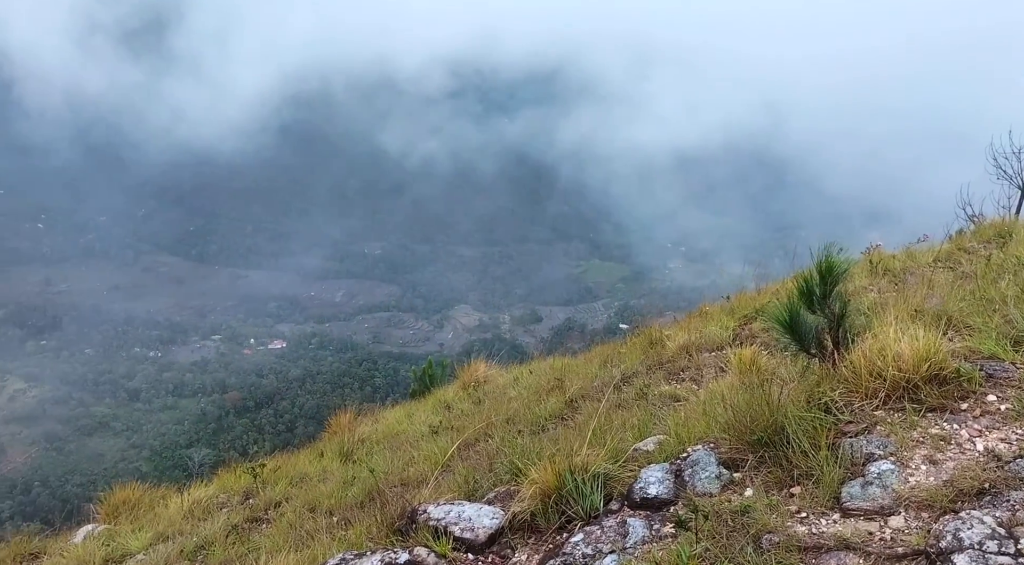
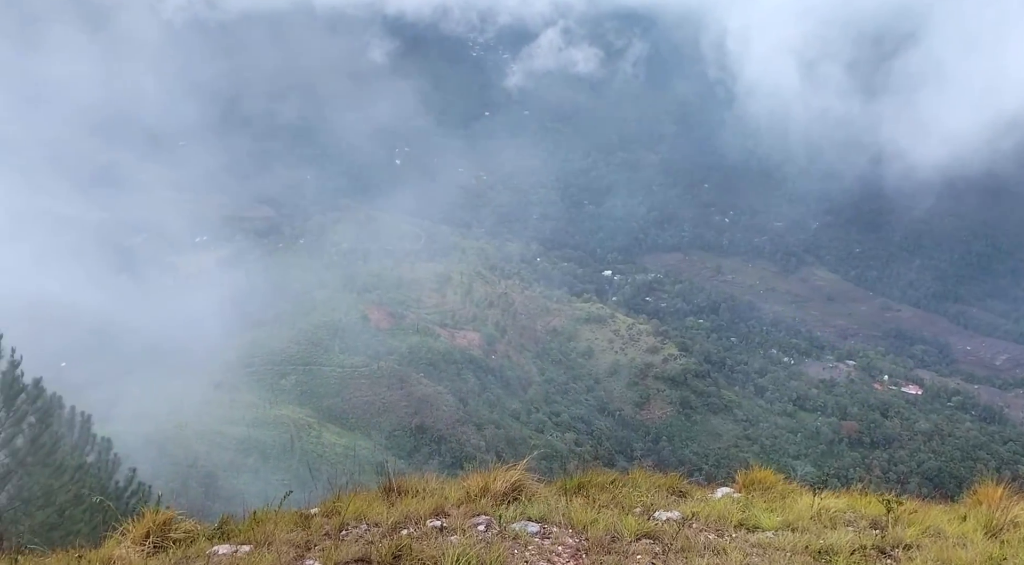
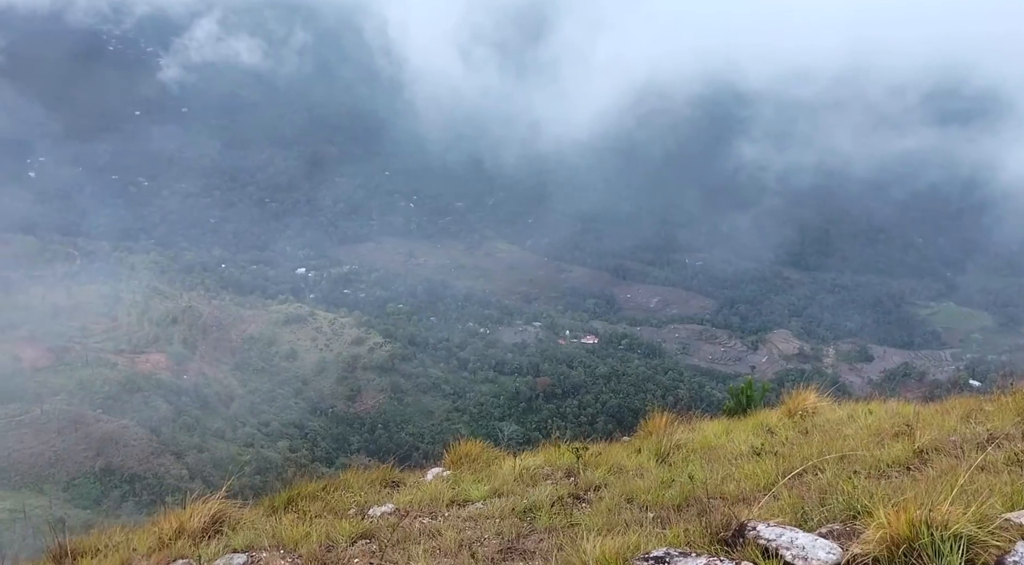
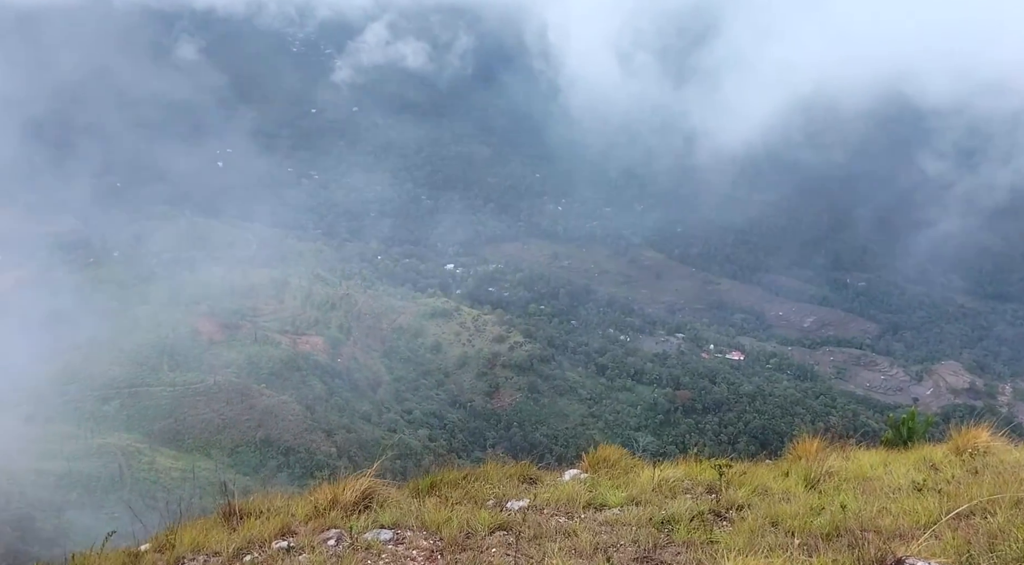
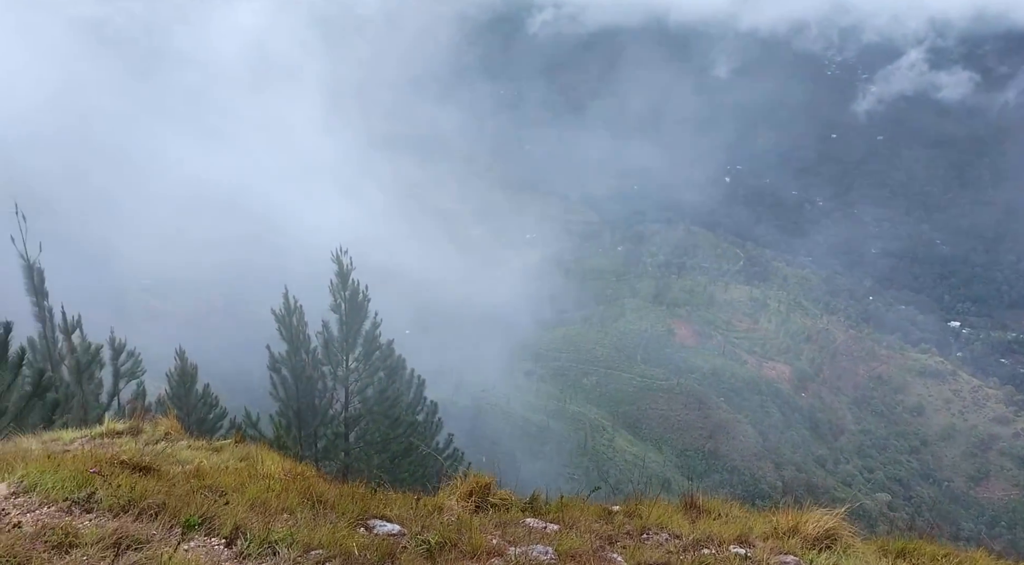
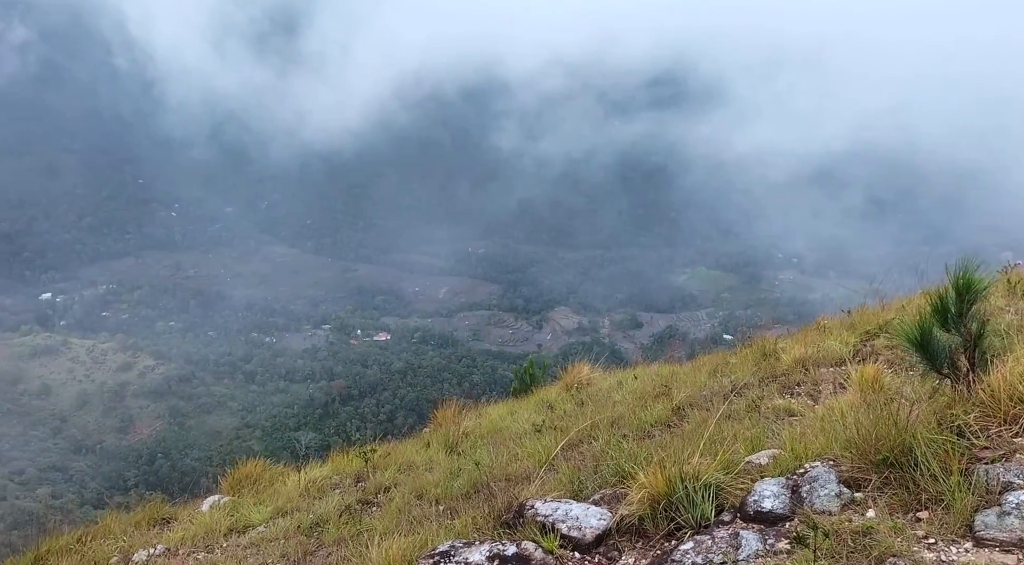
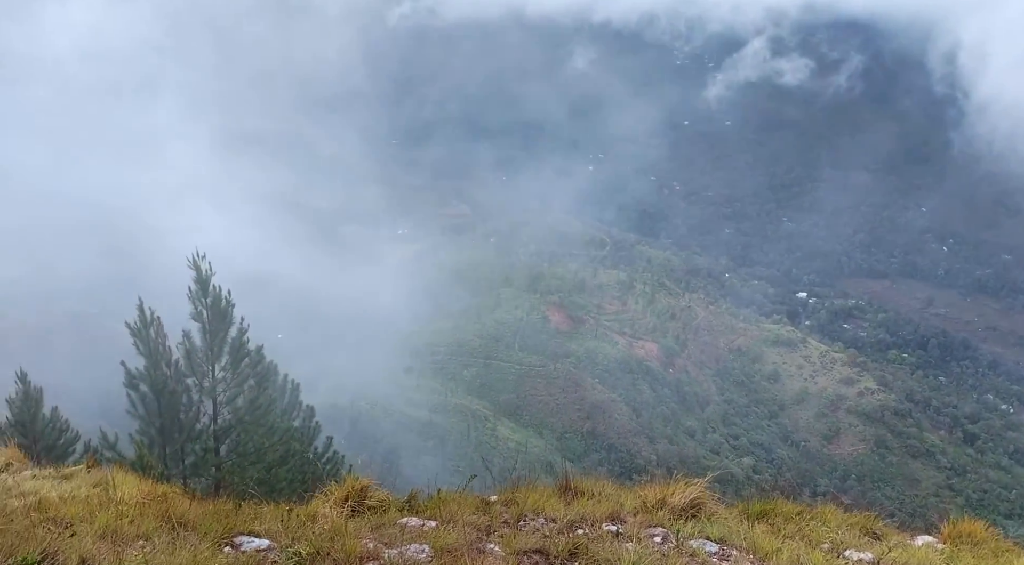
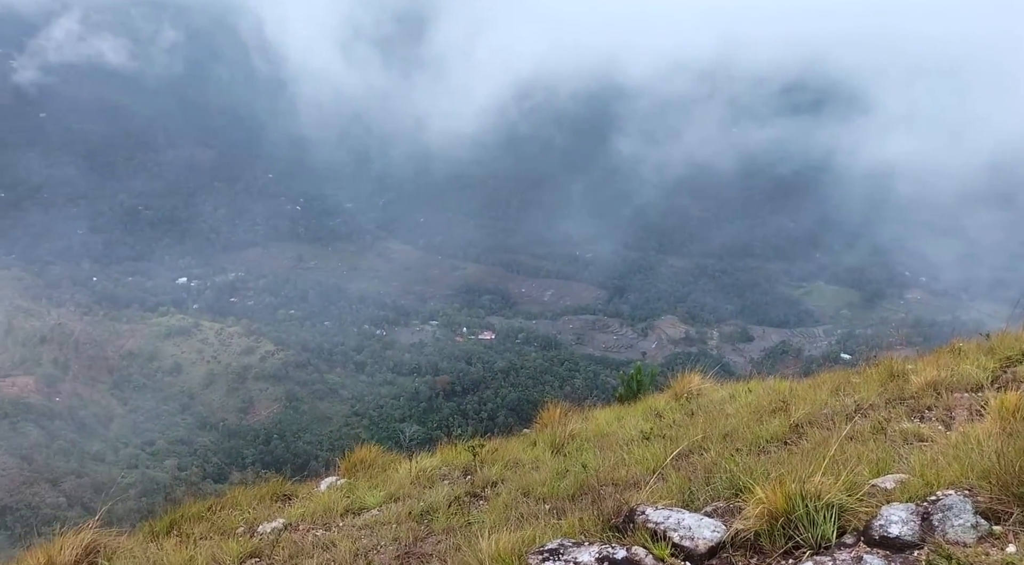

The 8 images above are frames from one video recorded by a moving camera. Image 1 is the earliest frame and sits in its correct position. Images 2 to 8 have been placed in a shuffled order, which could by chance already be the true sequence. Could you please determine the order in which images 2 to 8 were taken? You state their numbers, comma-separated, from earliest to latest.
6, 8, 3, 4, 2, 7, 5
